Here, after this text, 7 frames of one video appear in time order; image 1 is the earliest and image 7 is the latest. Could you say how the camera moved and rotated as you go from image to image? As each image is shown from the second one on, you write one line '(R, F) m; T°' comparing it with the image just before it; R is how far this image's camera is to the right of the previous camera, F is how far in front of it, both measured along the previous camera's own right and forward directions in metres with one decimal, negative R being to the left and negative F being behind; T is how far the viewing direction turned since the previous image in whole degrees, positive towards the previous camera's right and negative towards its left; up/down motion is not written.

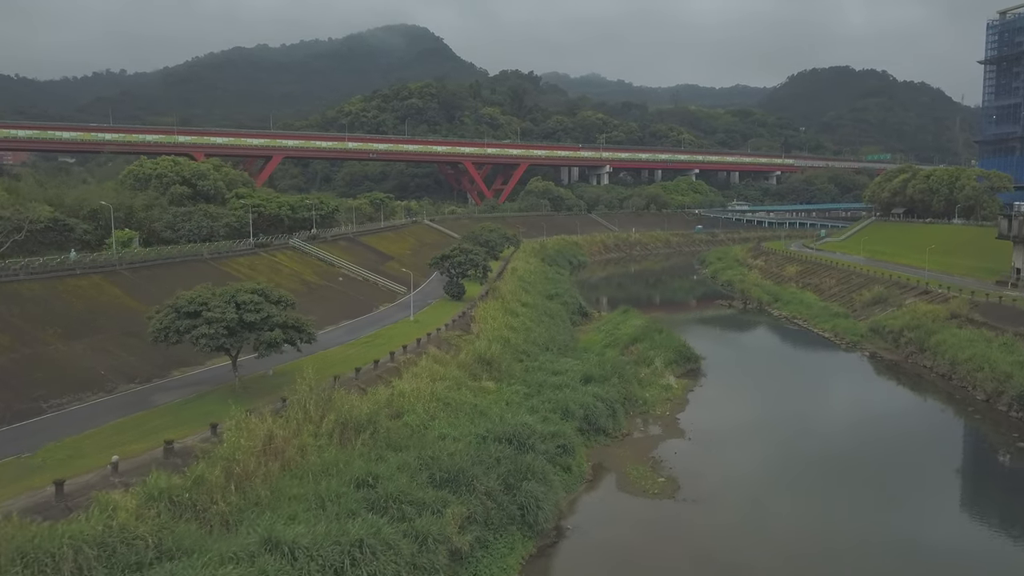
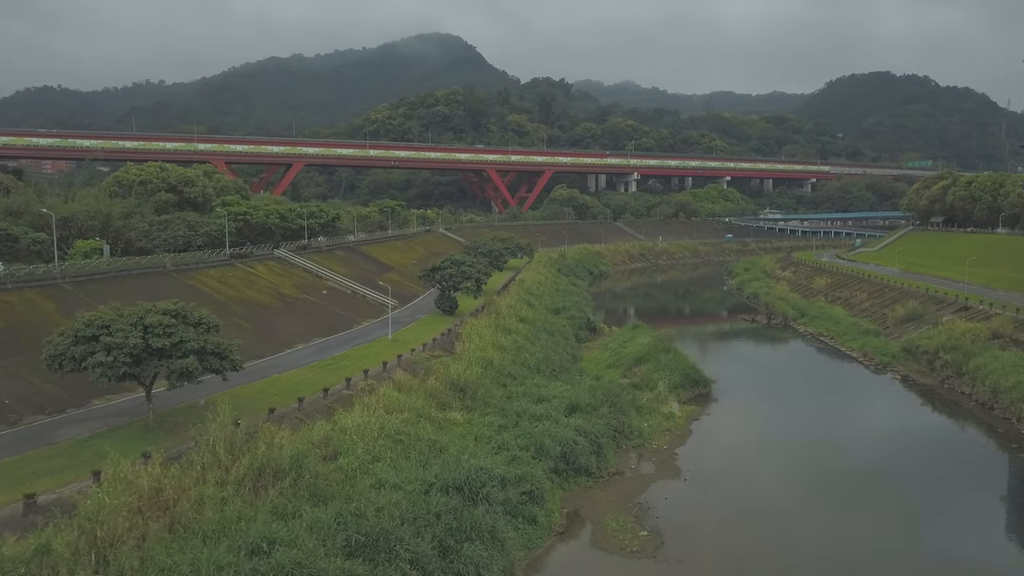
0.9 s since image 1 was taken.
(+1.4, +2.4) m; -2°
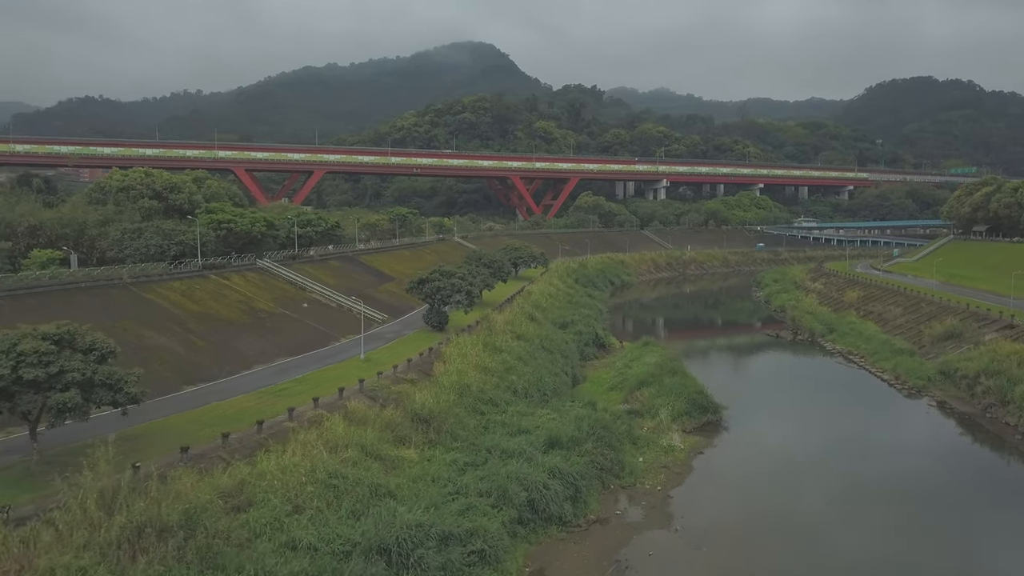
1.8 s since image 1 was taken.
(+1.4, +2.3) m; -2°
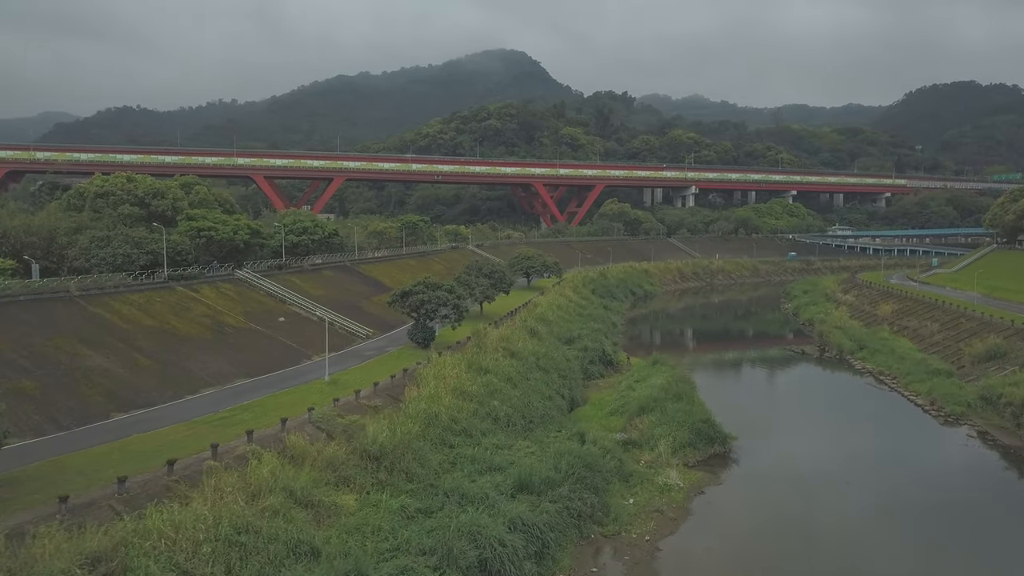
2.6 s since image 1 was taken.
(+1.3, +2.3) m; -2°
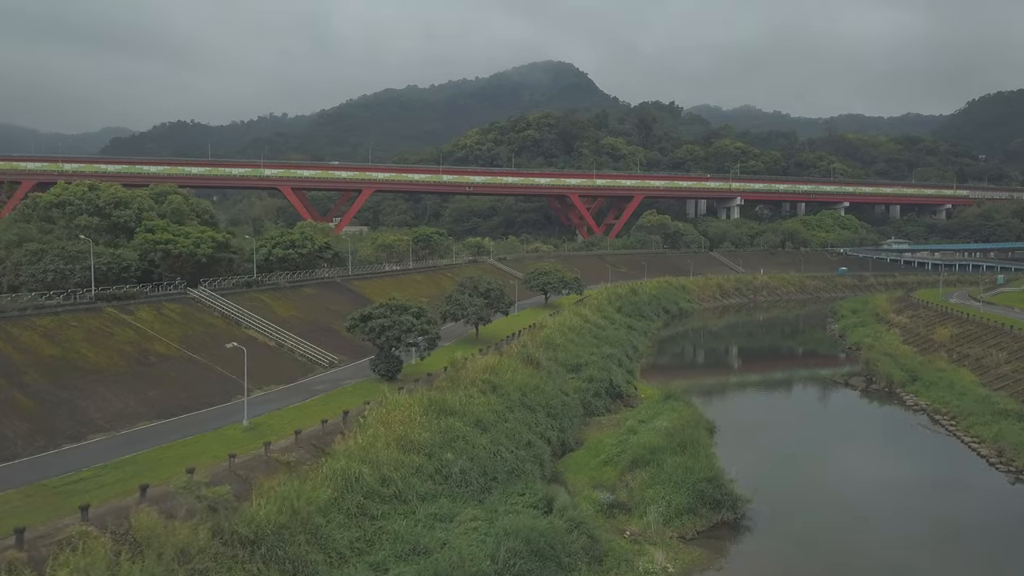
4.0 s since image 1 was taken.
(+1.9, +3.7) m; -3°
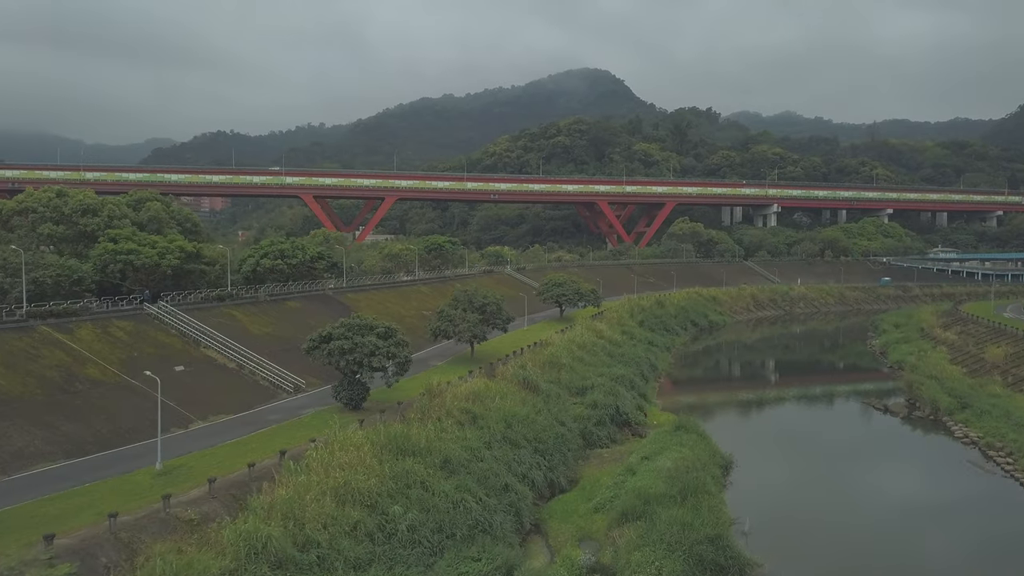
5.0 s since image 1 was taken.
(+1.3, +2.7) m; -3°
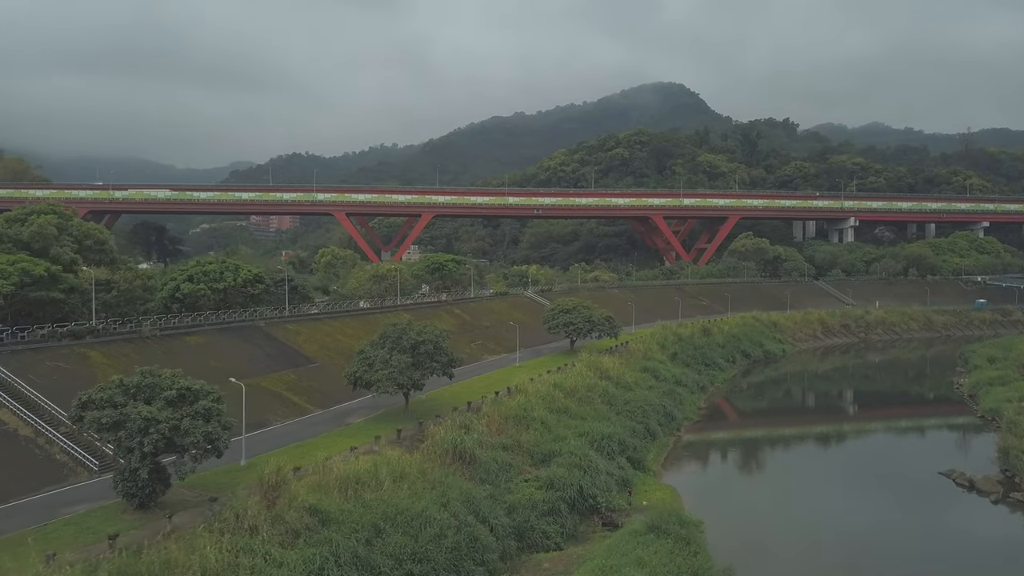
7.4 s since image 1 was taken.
(+3.5, +6.7) m; -6°
